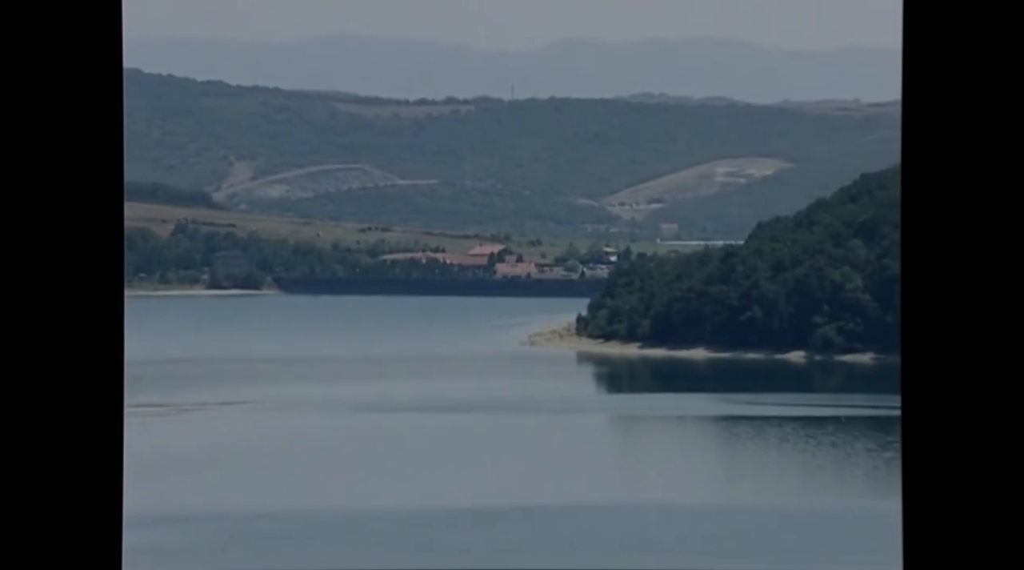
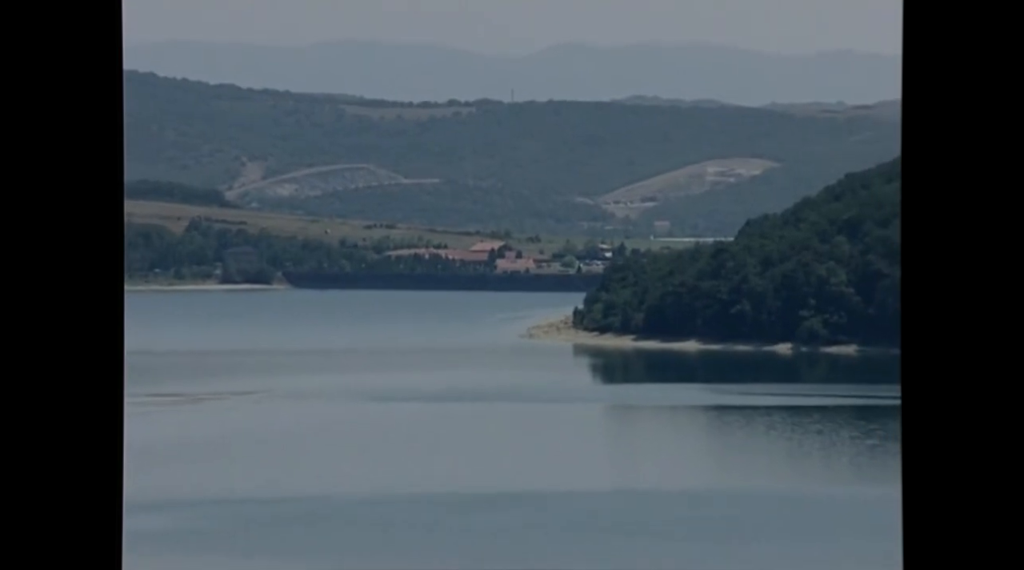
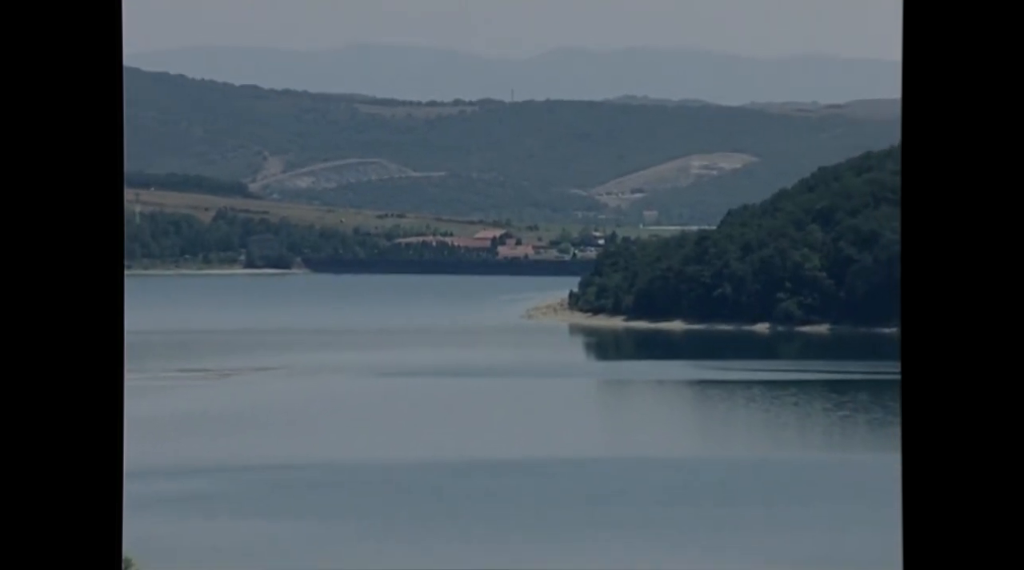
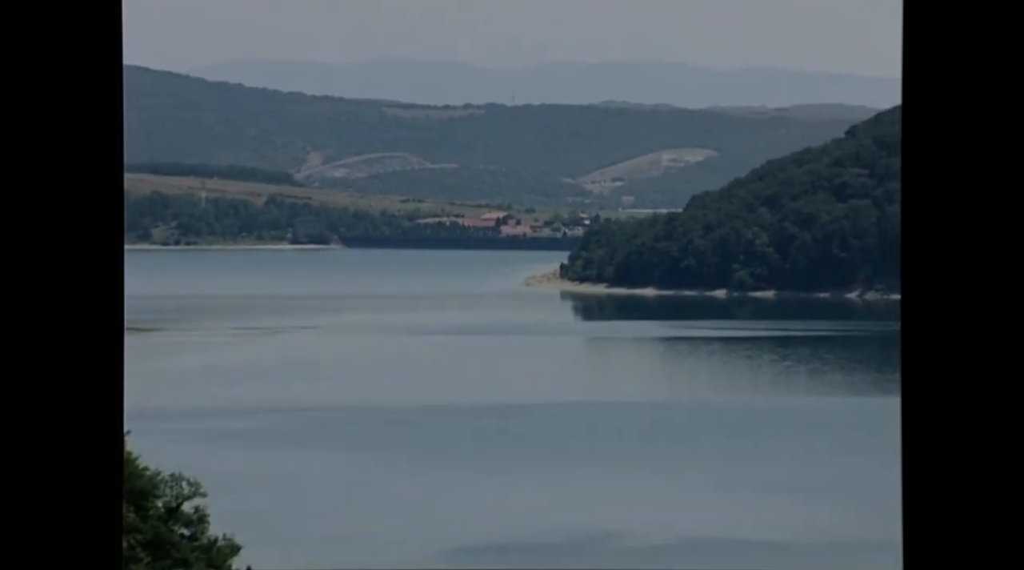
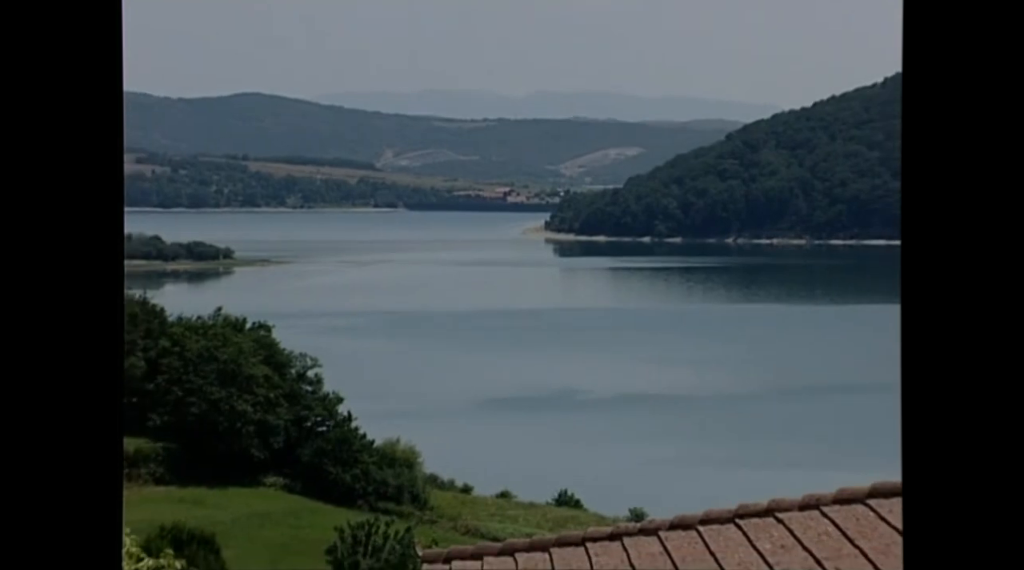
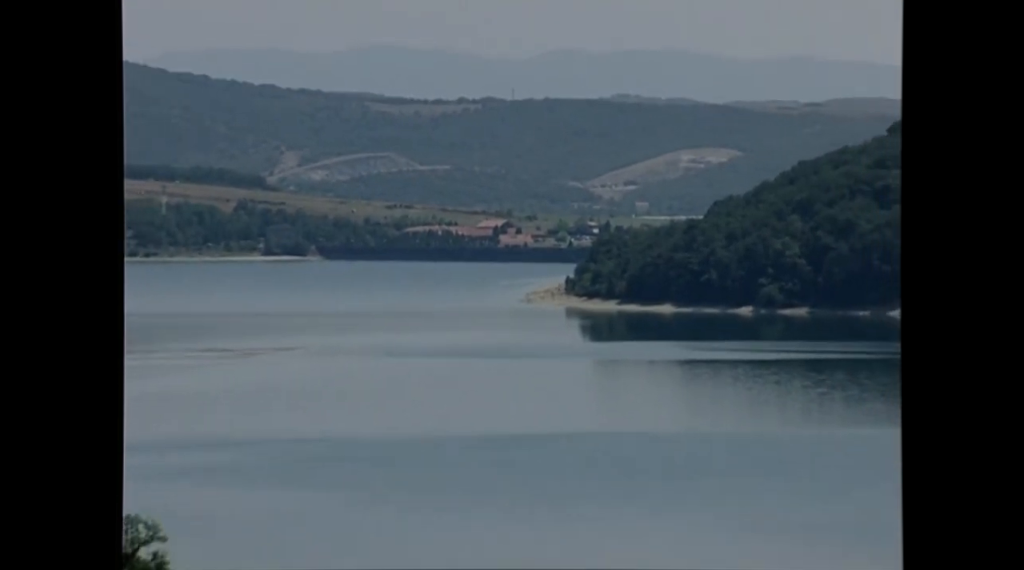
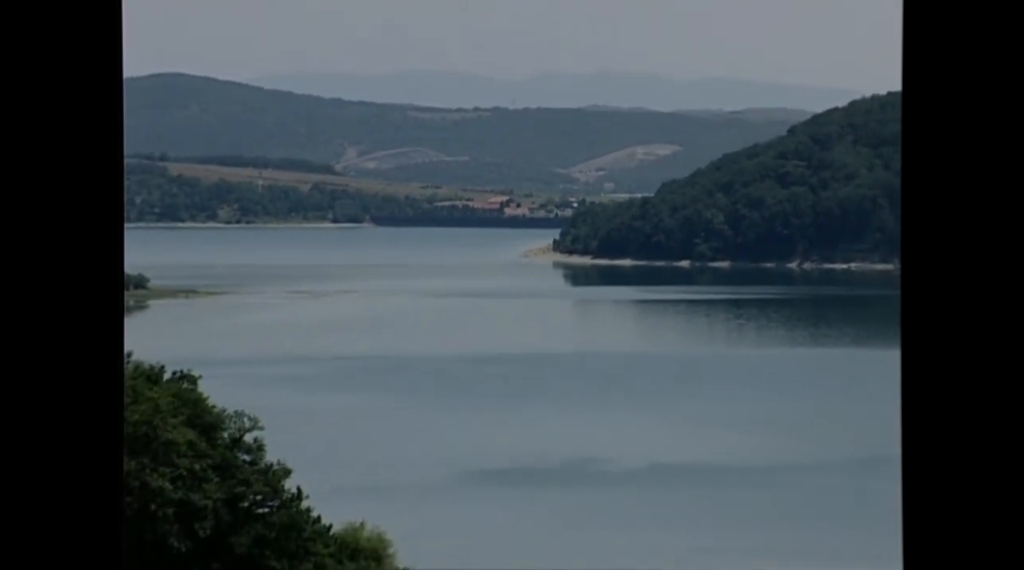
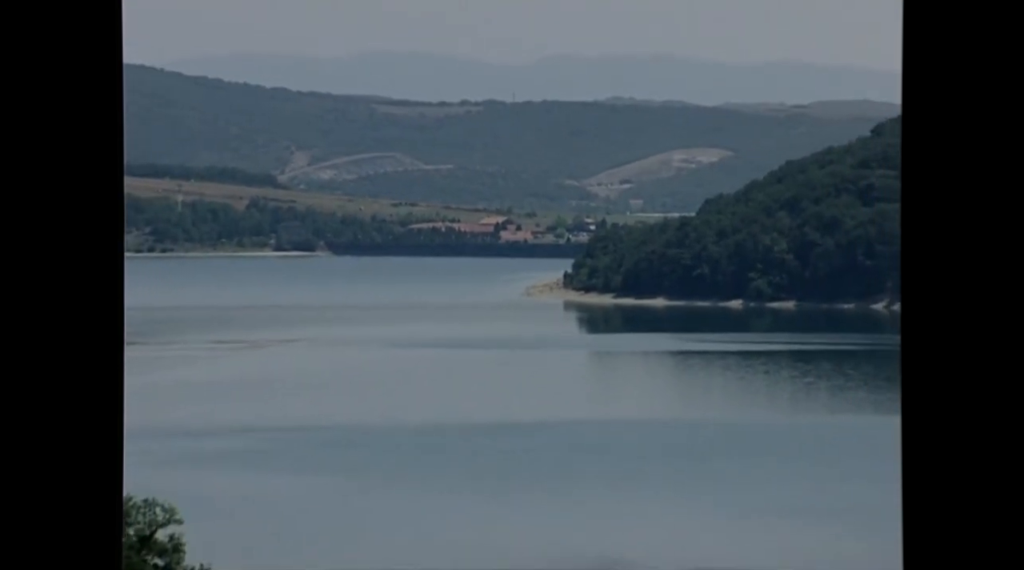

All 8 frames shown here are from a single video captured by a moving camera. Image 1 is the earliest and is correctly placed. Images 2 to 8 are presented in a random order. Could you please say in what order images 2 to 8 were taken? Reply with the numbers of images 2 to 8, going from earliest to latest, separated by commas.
2, 3, 6, 8, 4, 7, 5
